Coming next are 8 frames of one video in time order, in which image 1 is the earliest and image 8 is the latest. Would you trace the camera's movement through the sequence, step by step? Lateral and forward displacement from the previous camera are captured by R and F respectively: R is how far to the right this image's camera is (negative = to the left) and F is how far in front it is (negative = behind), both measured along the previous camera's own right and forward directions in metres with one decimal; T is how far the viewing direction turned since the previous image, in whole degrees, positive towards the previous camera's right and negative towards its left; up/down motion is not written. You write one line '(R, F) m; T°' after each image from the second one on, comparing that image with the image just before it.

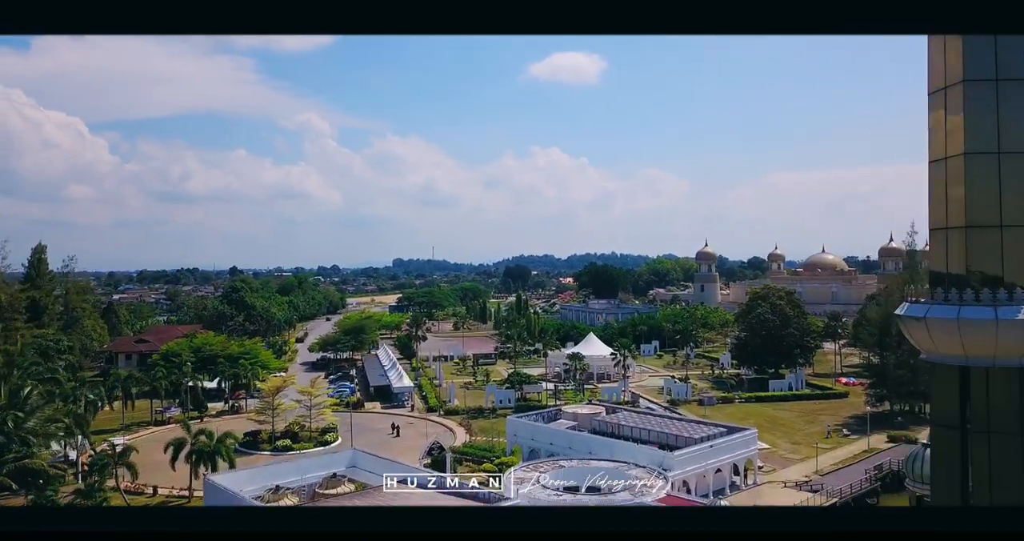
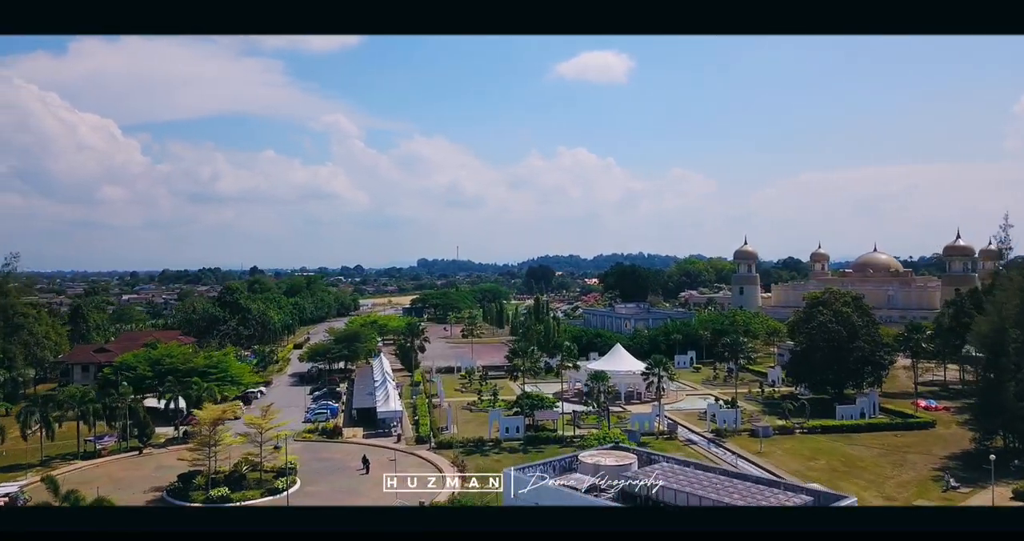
(+0.3, +2.6) m; -2°
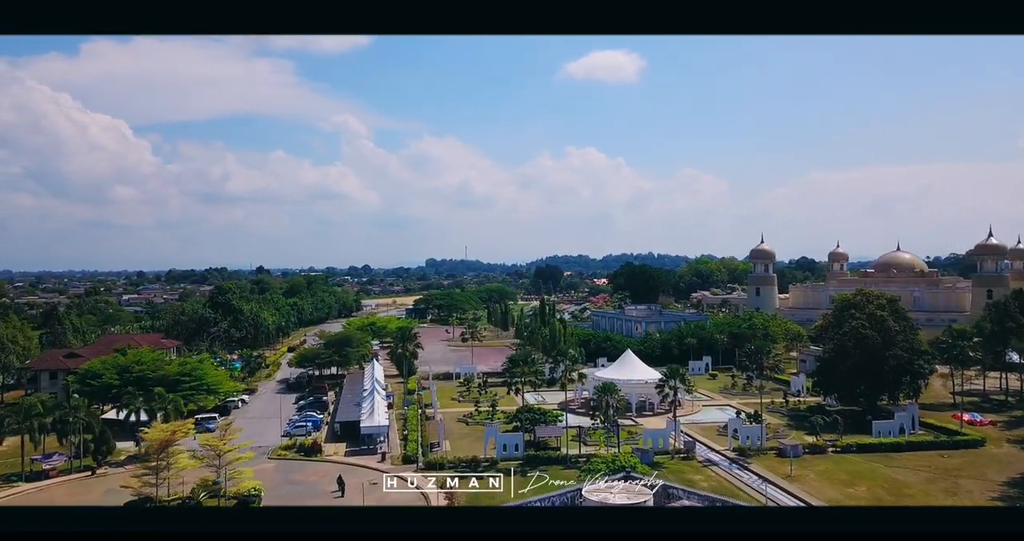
(+0.2, +1.2) m; -1°
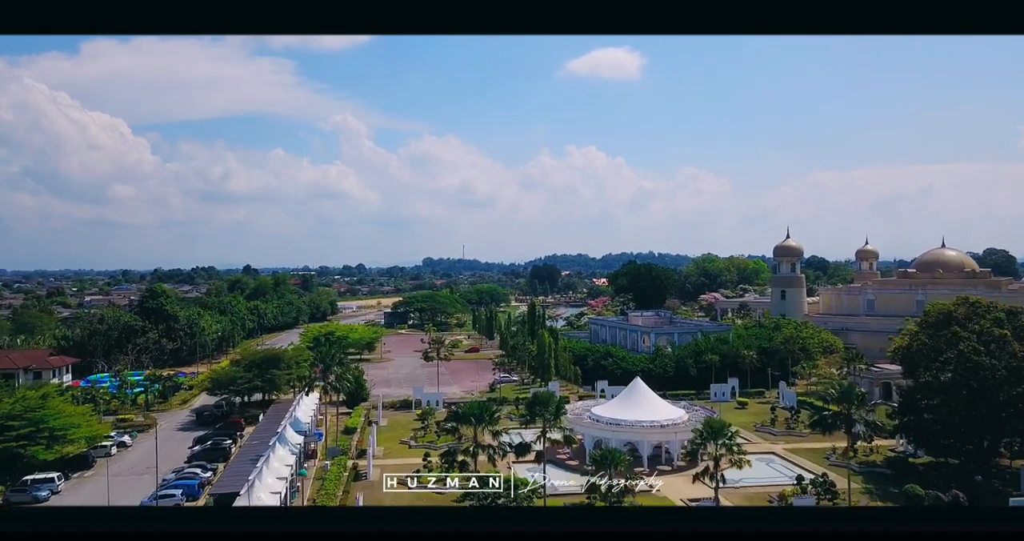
(+0.5, +3.7) m; 0°
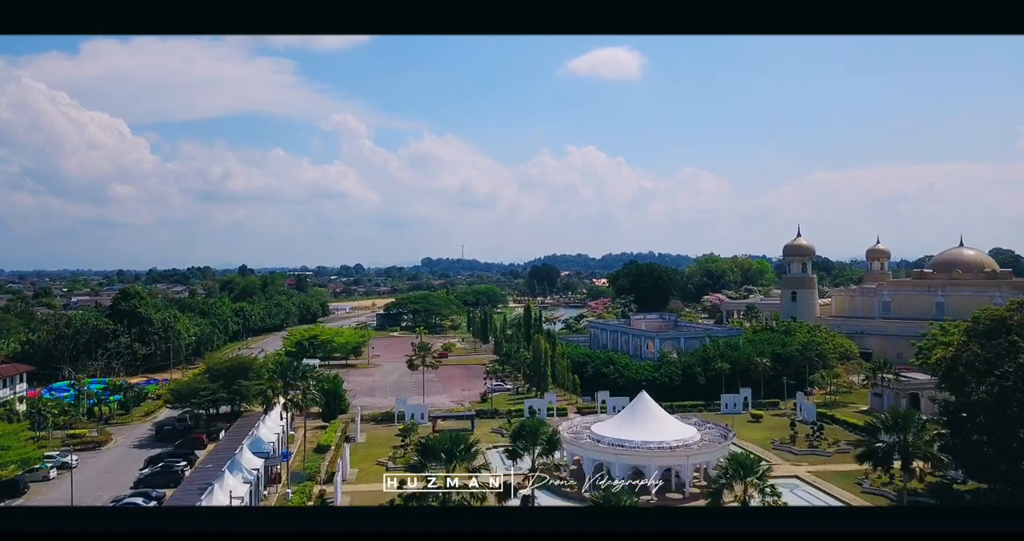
(+0.1, +1.2) m; 0°
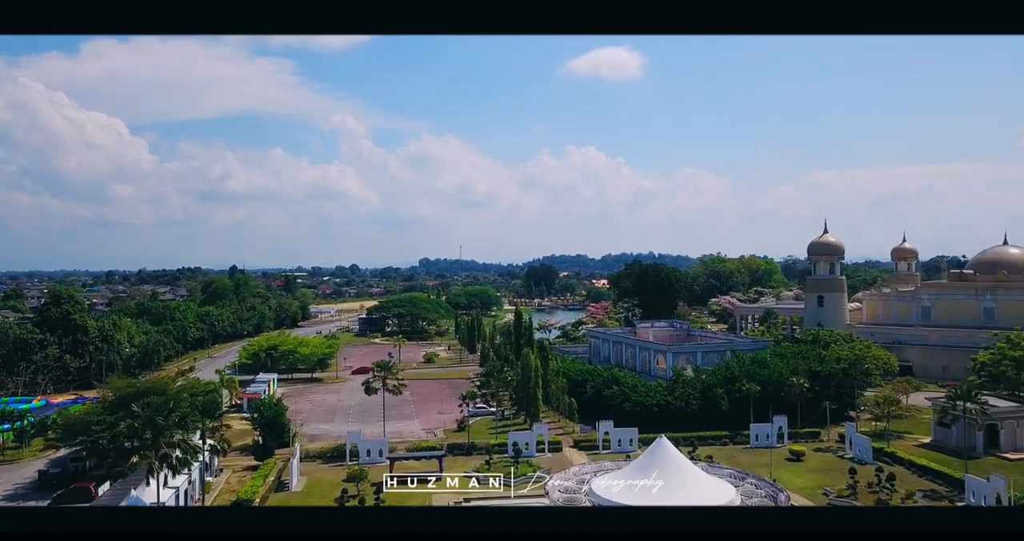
(+0.3, +2.5) m; 0°
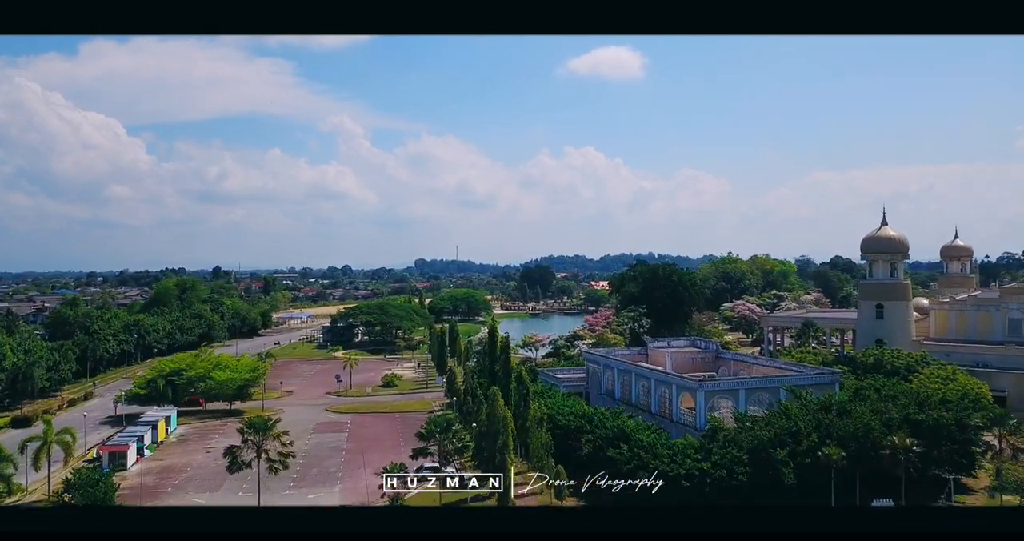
(+0.4, +4.0) m; 0°
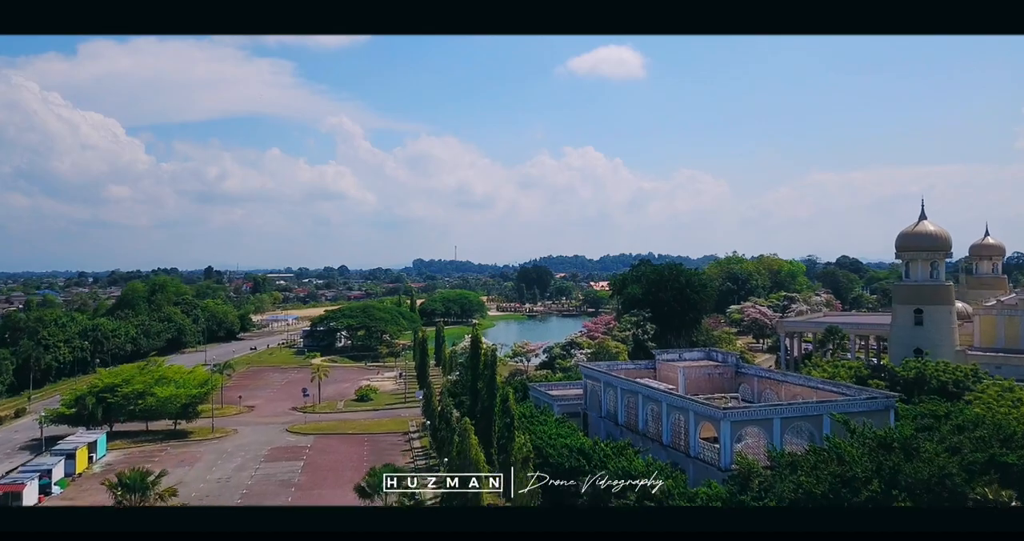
(+0.2, +1.8) m; 0°
